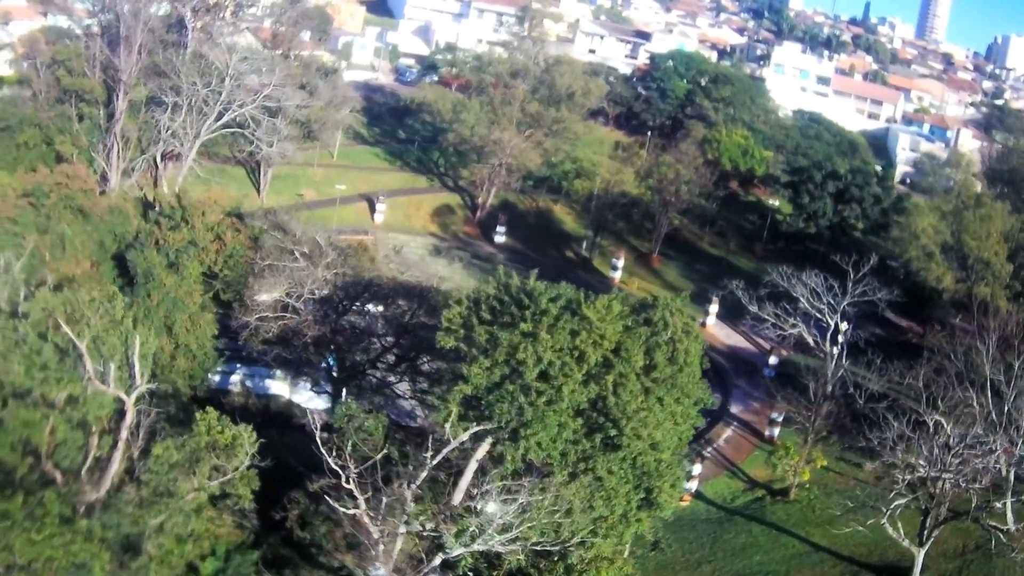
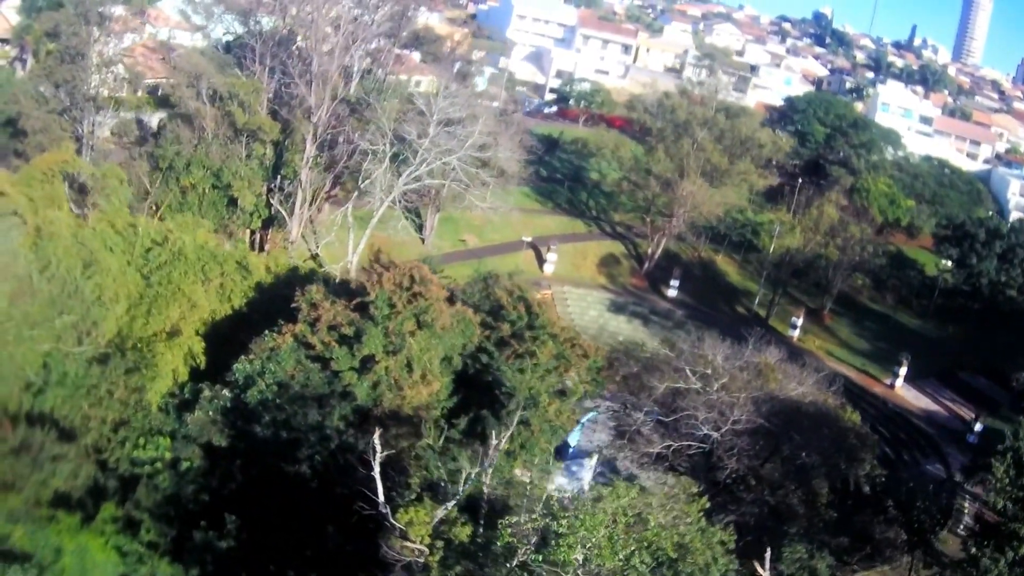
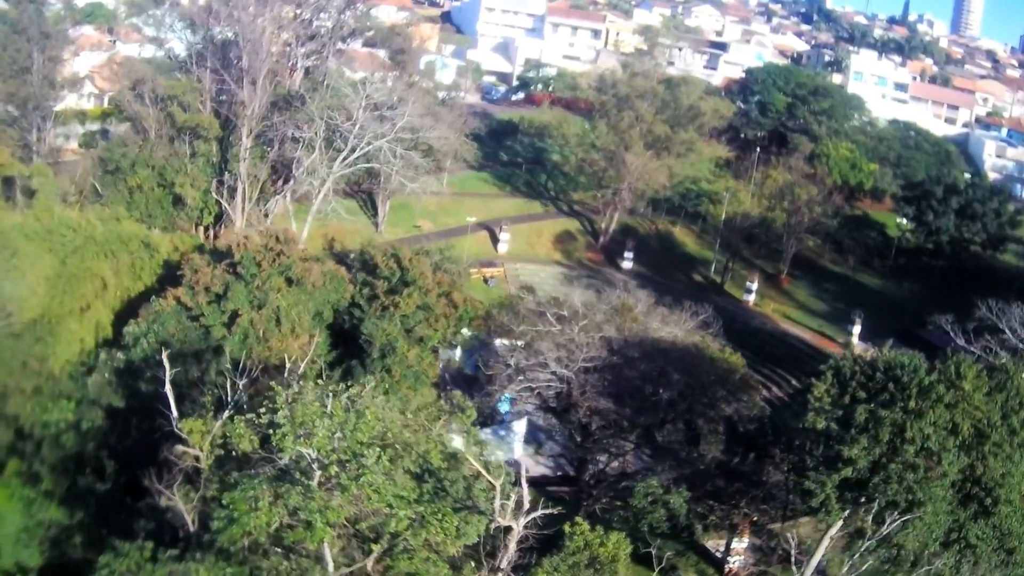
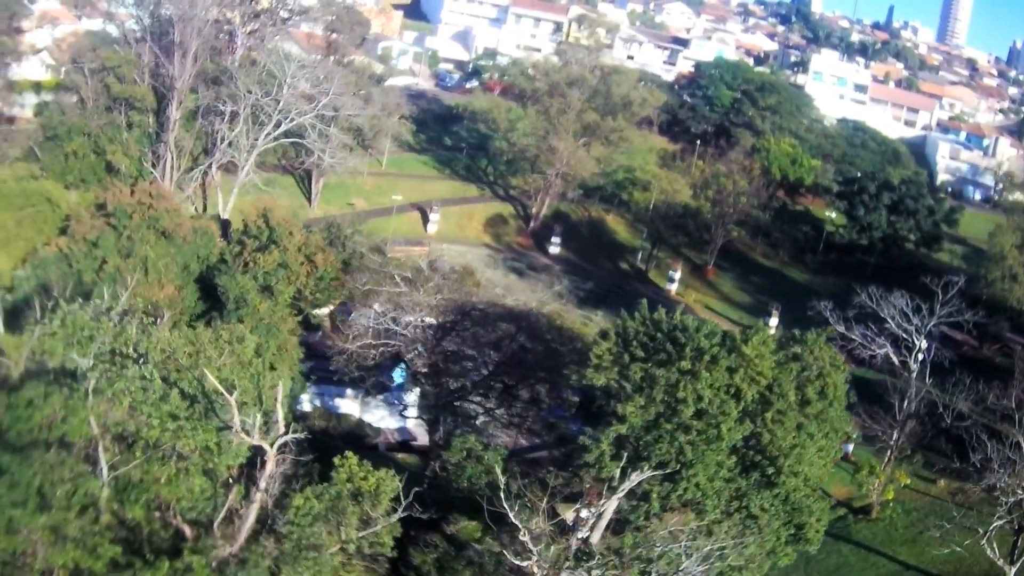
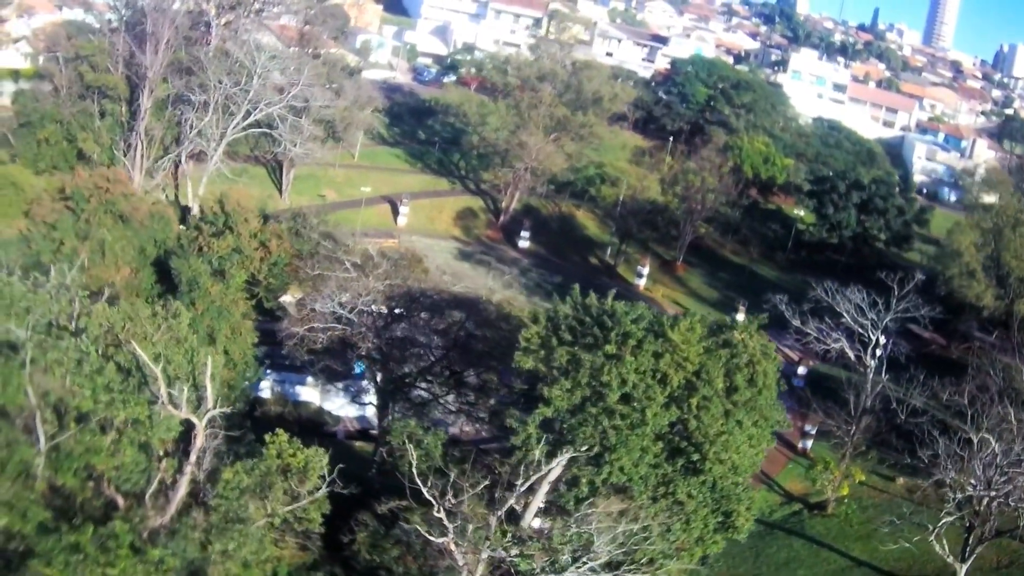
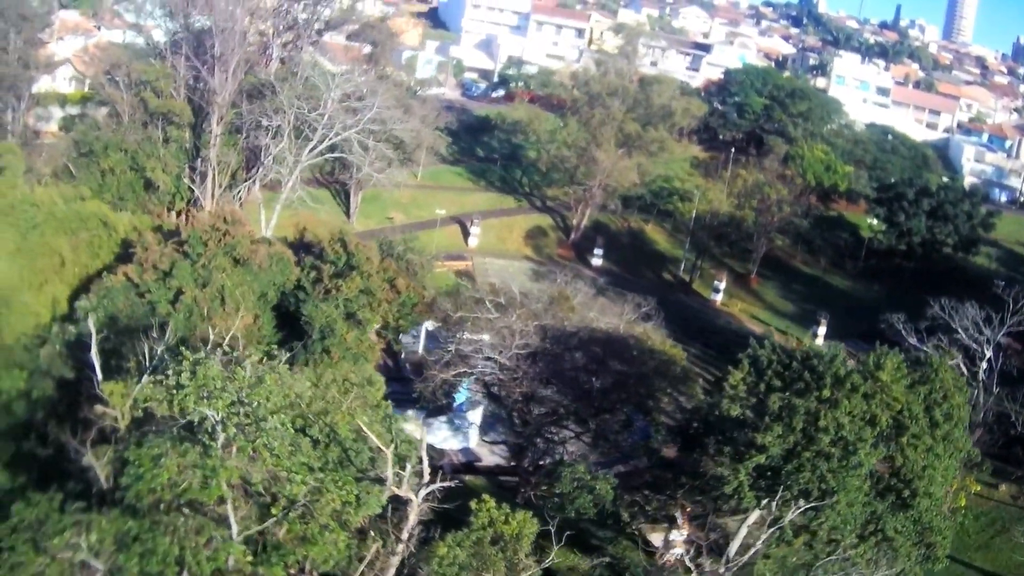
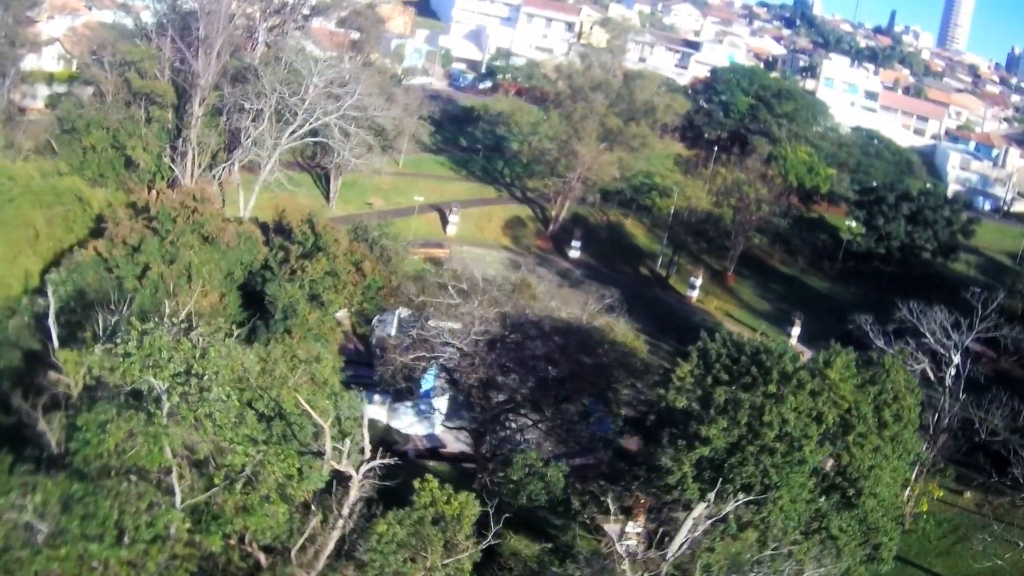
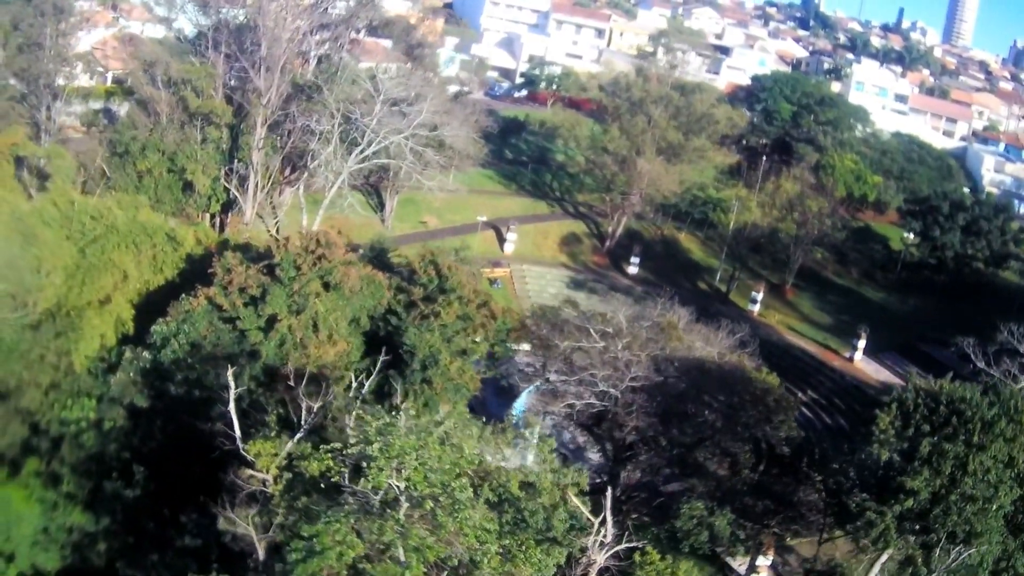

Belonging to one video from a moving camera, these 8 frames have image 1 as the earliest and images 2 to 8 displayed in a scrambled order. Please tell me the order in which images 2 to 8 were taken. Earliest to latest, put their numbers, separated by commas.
5, 4, 7, 6, 3, 8, 2
